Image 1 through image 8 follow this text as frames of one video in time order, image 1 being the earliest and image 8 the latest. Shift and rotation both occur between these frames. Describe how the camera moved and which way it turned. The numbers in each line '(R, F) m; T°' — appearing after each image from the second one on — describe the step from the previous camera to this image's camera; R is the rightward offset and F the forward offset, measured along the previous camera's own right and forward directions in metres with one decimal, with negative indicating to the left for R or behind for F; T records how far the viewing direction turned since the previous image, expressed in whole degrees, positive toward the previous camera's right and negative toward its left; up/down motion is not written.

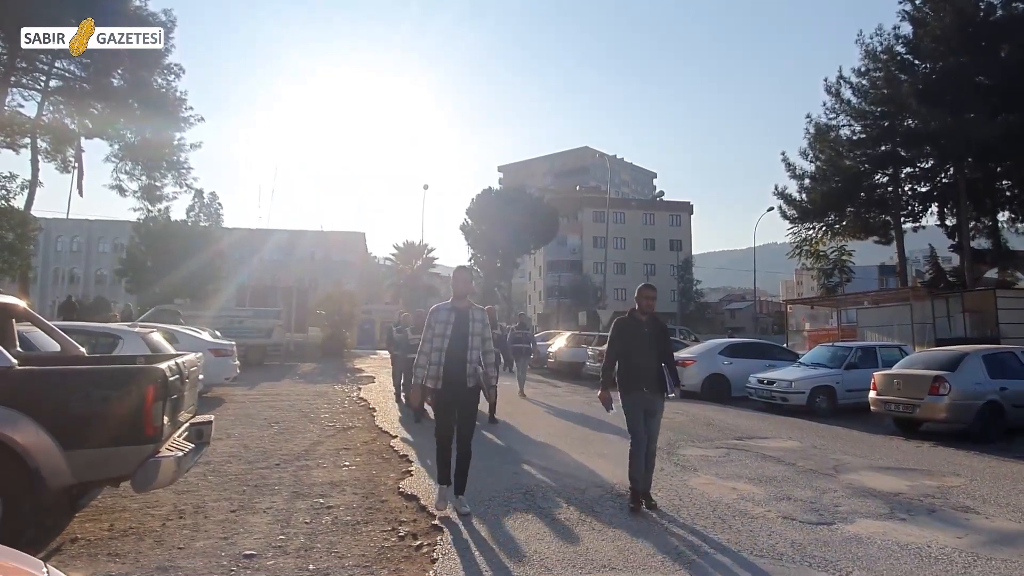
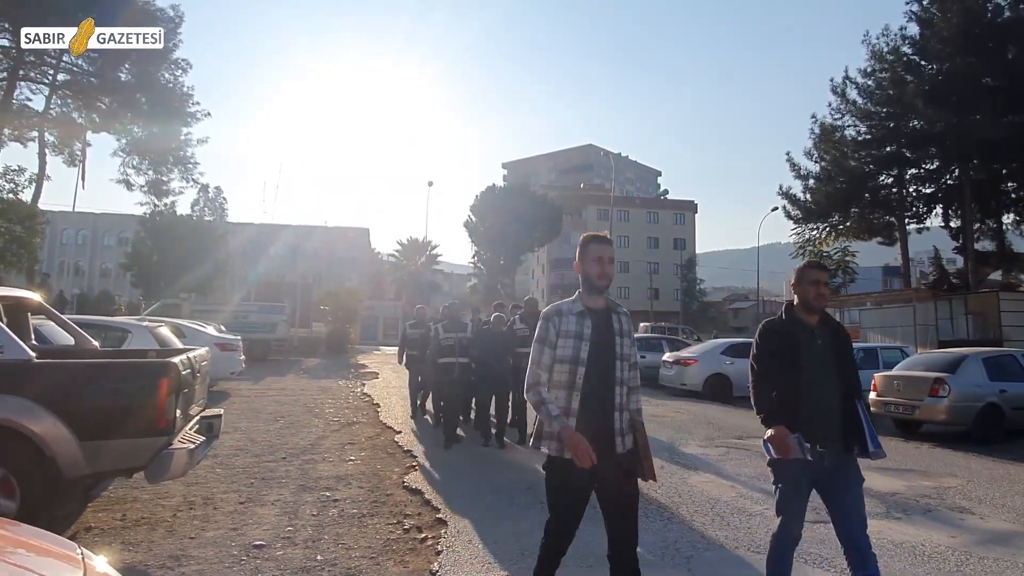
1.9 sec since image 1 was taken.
(0.0, -0.1) m; 0°
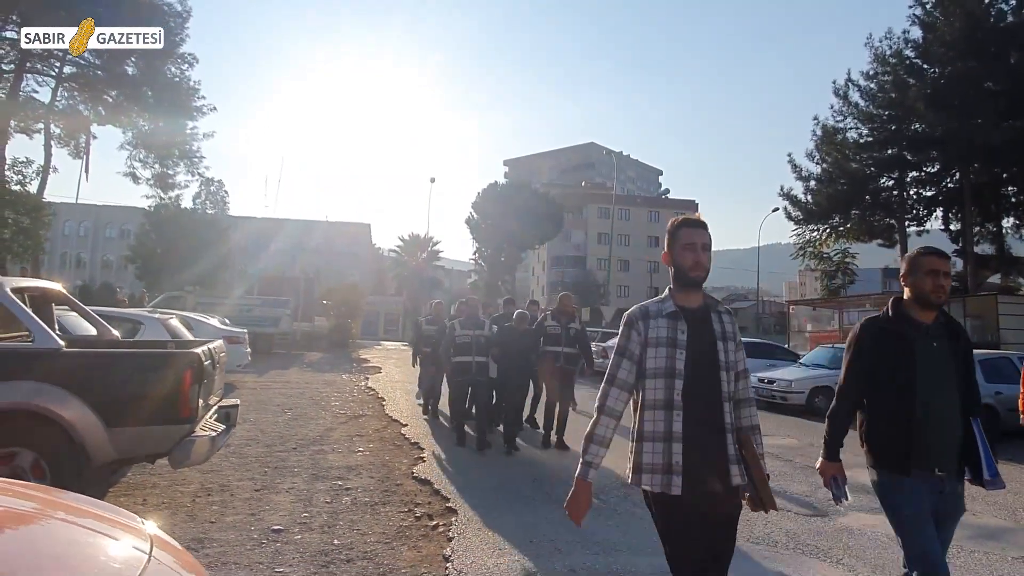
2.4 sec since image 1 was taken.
(-0.1, -0.2) m; 0°
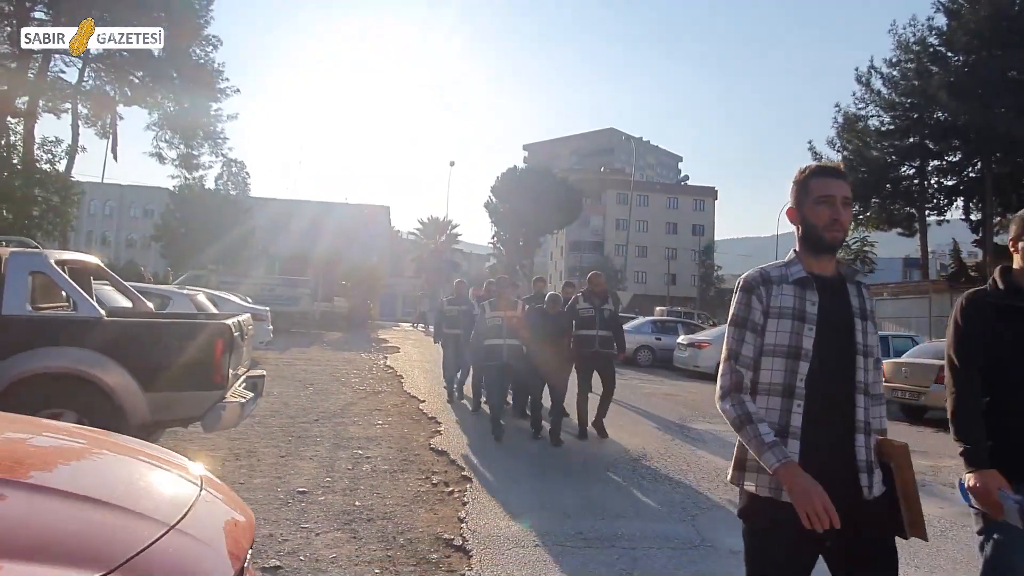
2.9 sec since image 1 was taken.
(0.0, -0.3) m; -1°
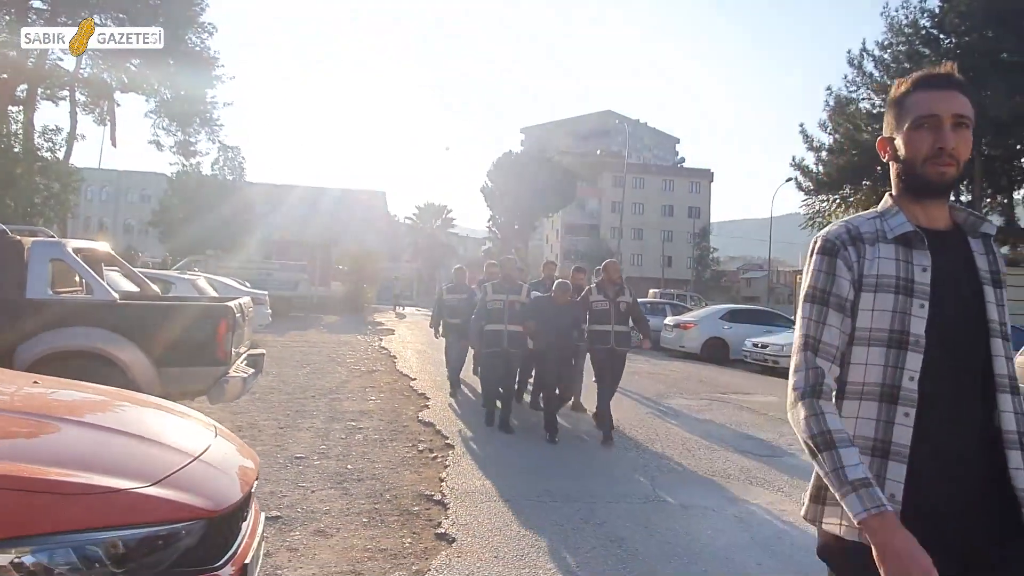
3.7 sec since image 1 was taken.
(+0.2, -0.6) m; 0°
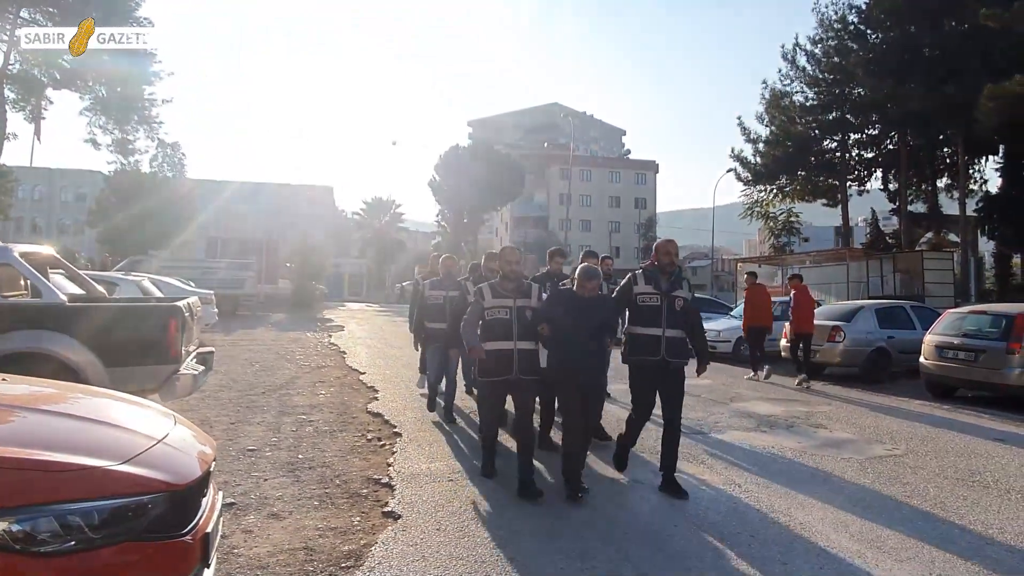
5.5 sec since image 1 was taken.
(+0.1, -0.4) m; +4°
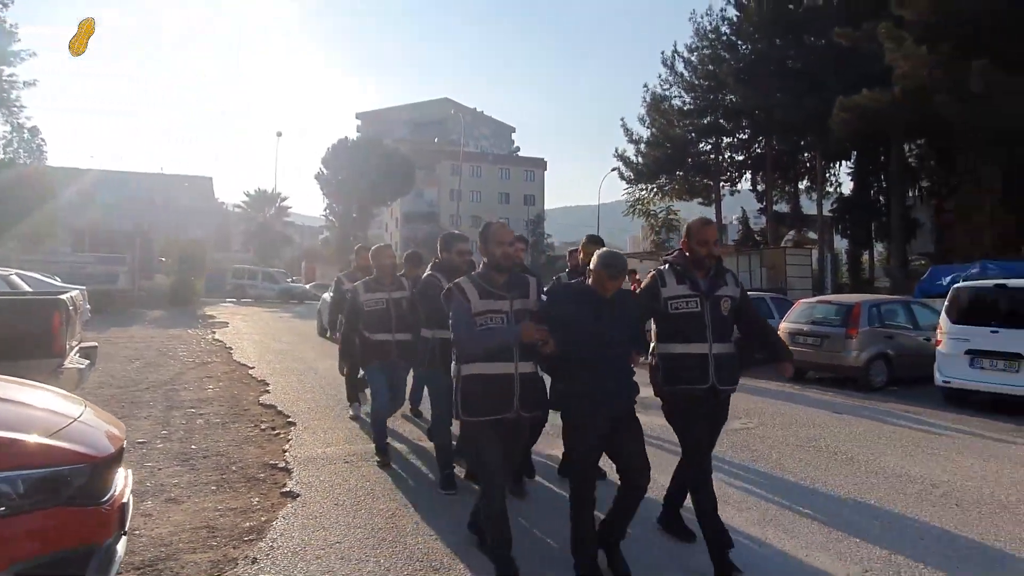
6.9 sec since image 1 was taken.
(0.0, -0.4) m; +9°
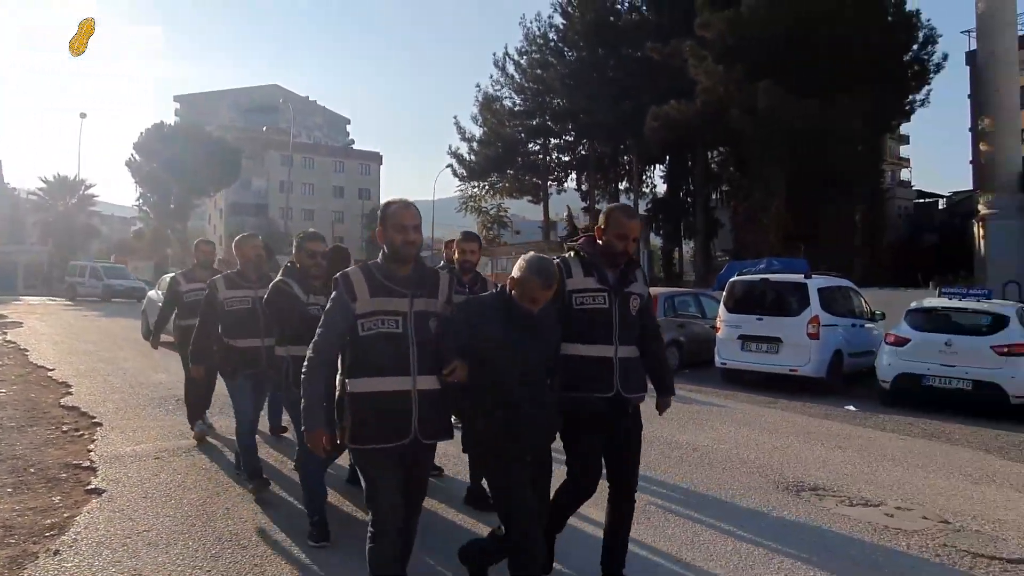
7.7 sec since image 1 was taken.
(+0.2, -0.5) m; +13°
